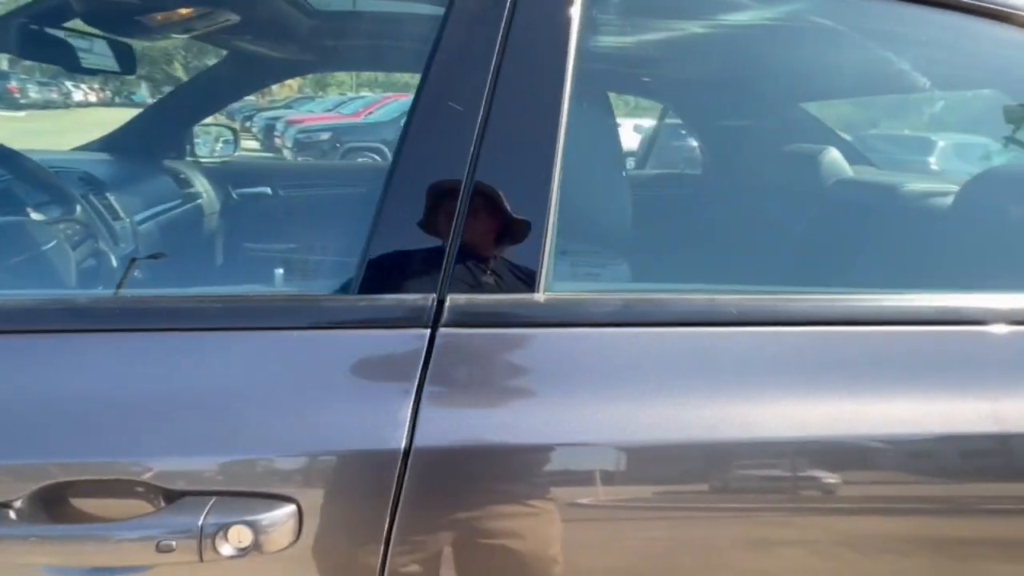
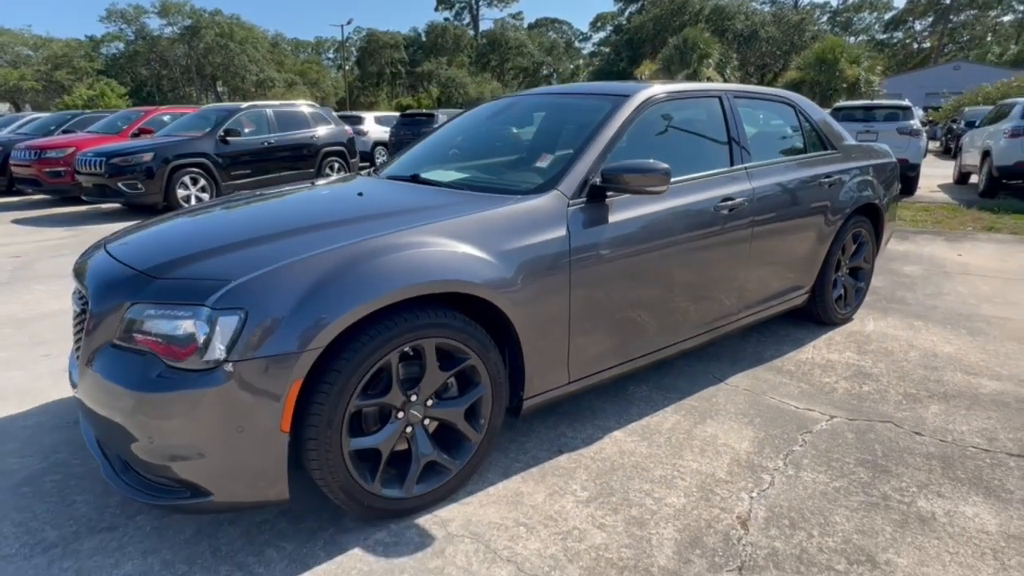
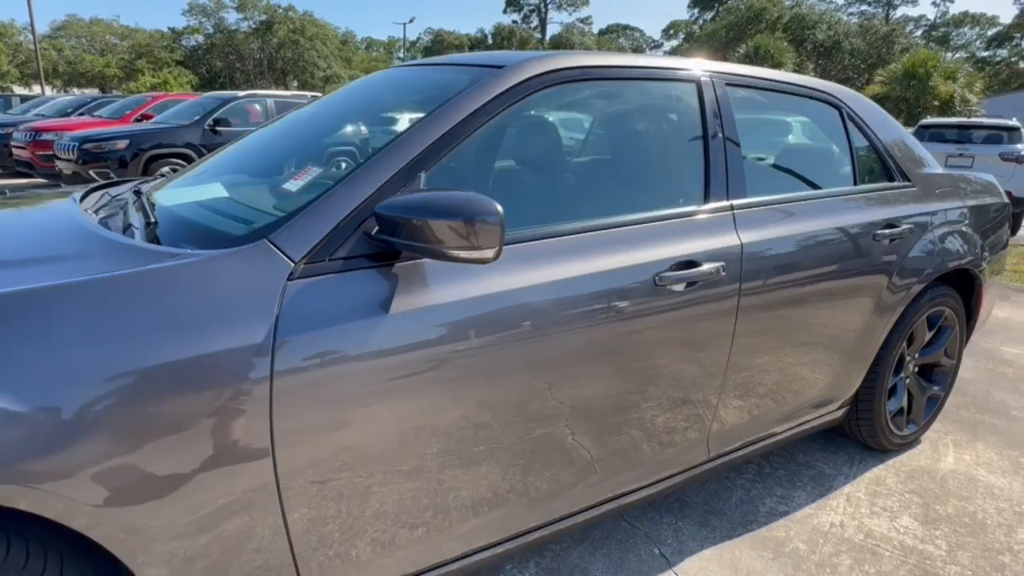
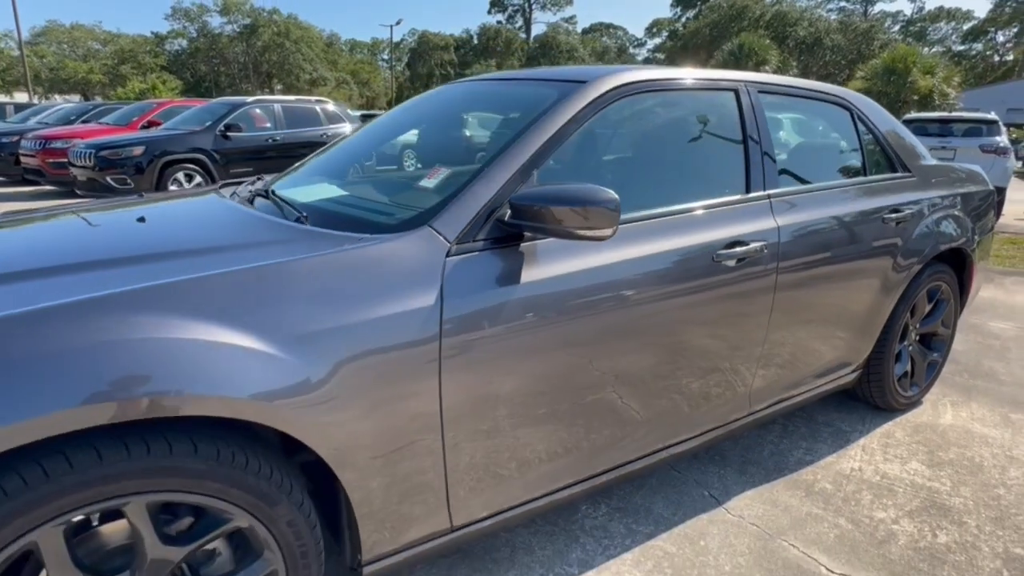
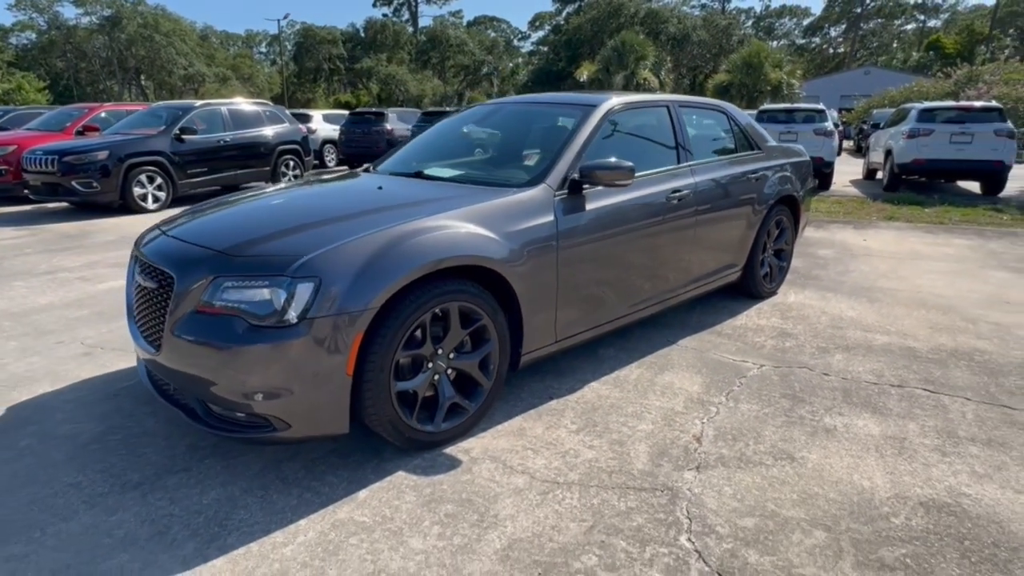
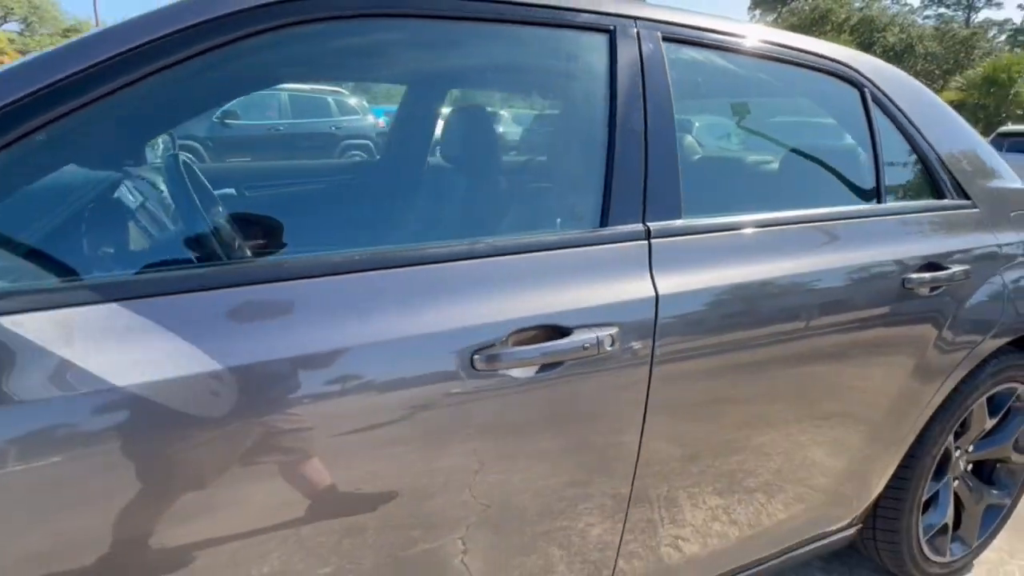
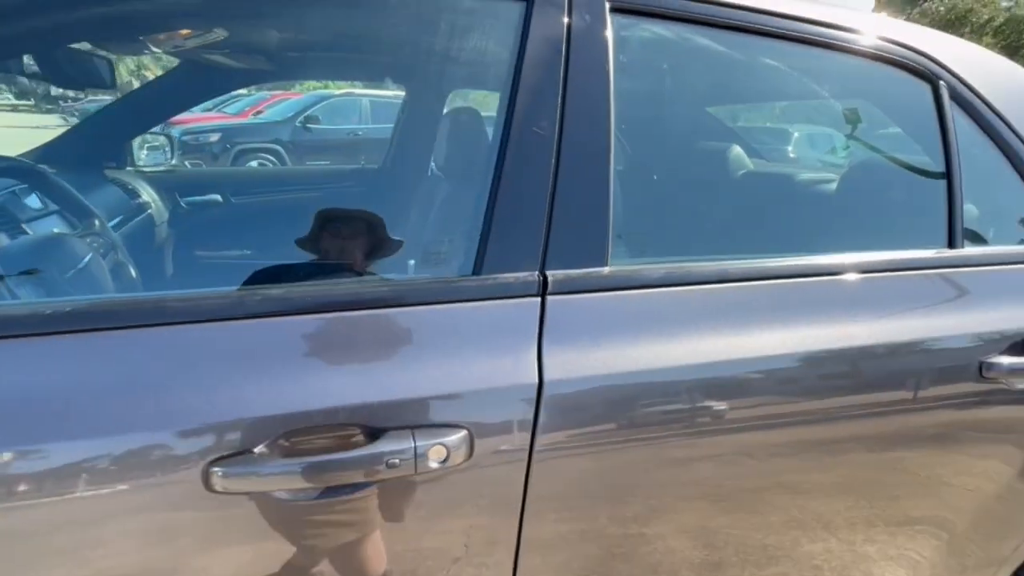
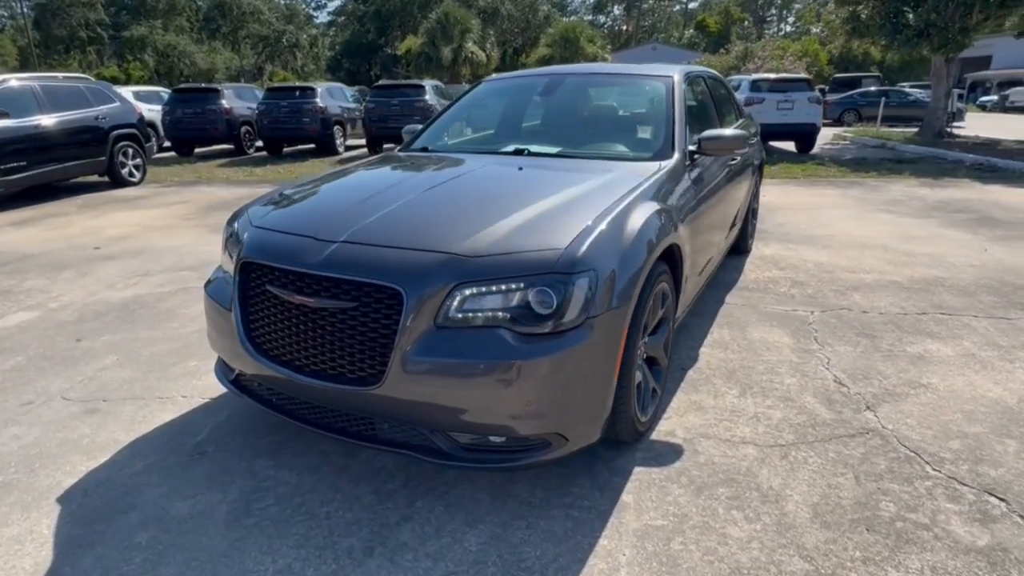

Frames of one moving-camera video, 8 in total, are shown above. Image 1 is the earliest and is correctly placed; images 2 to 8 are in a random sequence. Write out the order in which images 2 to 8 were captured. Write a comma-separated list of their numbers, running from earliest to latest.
7, 6, 3, 4, 2, 5, 8
